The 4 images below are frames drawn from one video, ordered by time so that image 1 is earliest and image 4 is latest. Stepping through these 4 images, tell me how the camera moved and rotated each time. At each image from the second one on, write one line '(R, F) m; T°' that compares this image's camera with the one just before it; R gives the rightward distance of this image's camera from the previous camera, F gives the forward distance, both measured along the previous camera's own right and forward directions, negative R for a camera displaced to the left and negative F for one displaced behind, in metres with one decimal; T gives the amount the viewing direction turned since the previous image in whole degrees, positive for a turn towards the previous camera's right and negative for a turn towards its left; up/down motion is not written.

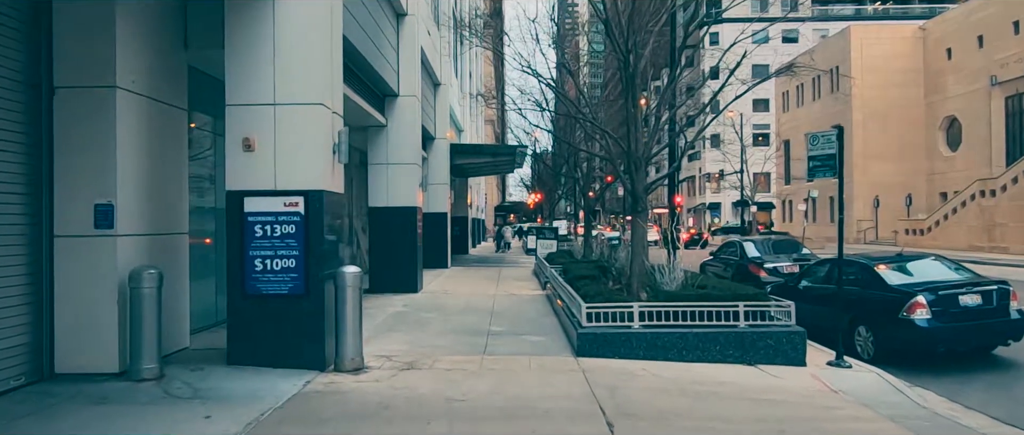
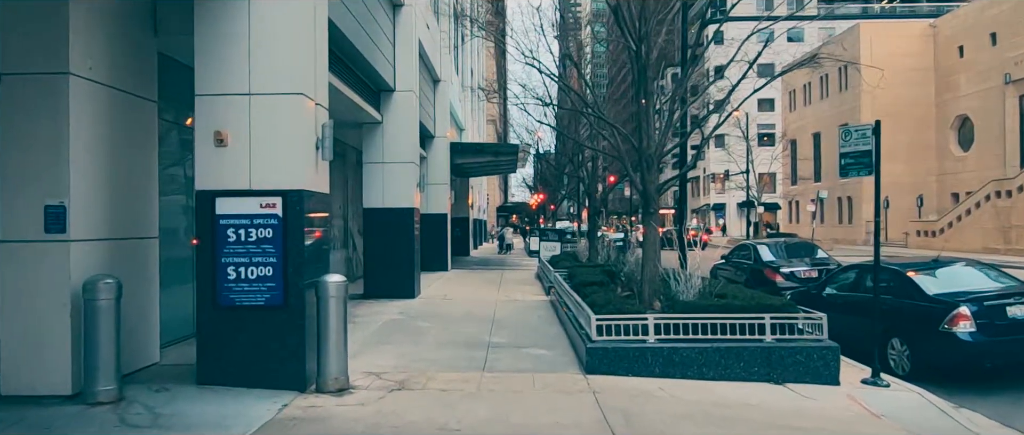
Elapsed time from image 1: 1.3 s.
(0.0, +0.9) m; 0°
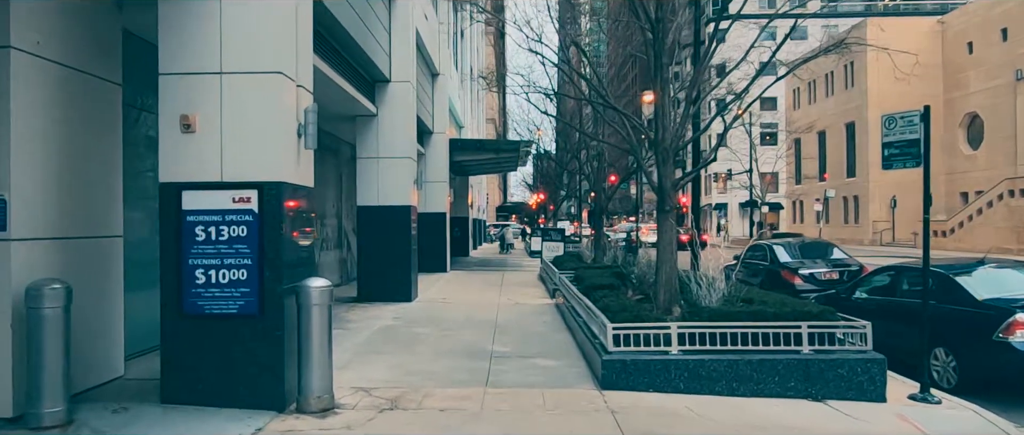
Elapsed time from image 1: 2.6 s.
(-0.1, +0.9) m; 0°
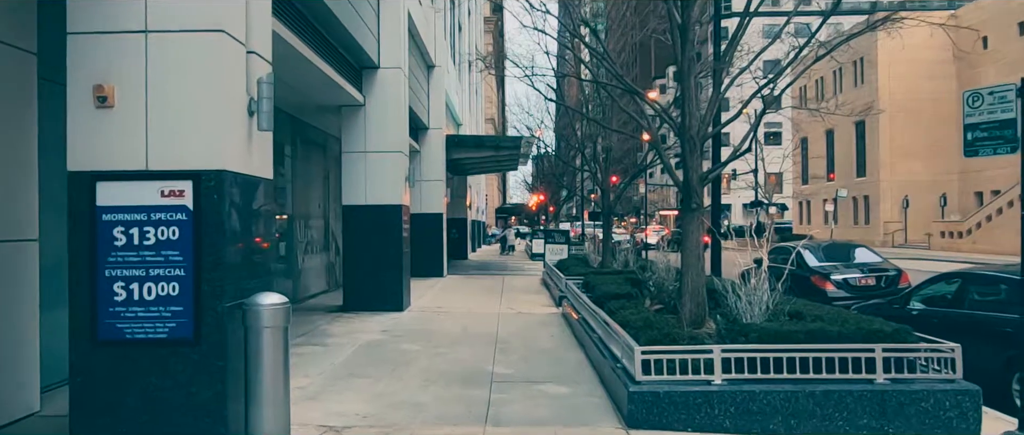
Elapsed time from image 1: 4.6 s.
(0.0, +1.4) m; 0°
